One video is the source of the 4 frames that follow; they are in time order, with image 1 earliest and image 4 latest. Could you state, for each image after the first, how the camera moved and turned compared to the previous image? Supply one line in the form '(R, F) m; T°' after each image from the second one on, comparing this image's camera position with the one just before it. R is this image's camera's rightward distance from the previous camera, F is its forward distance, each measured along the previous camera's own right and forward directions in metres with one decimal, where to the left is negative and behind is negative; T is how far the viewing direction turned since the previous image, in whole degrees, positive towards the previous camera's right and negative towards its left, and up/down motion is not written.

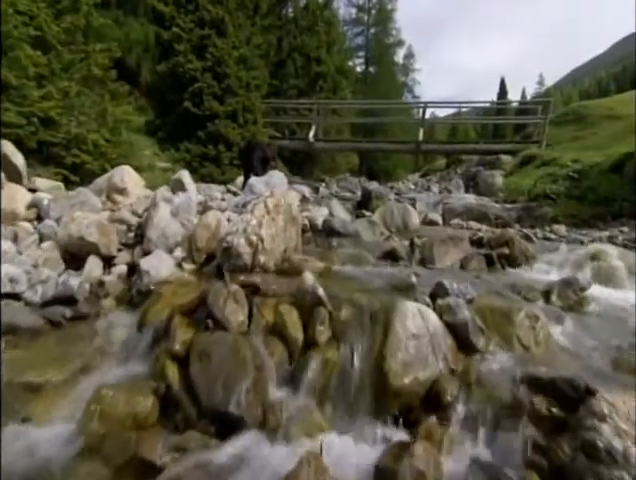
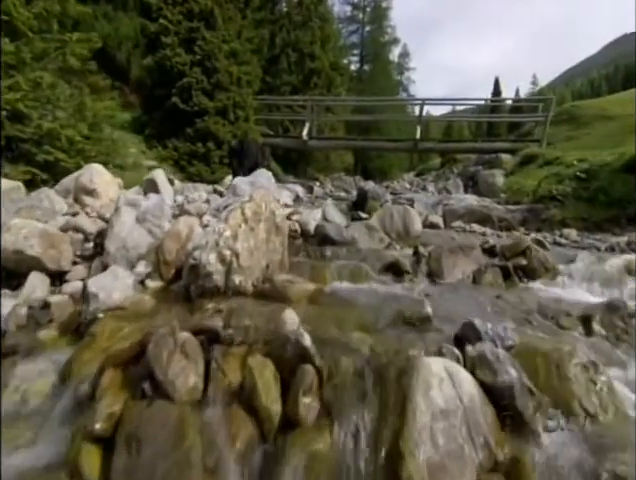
(+0.1, +1.2) m; +1°
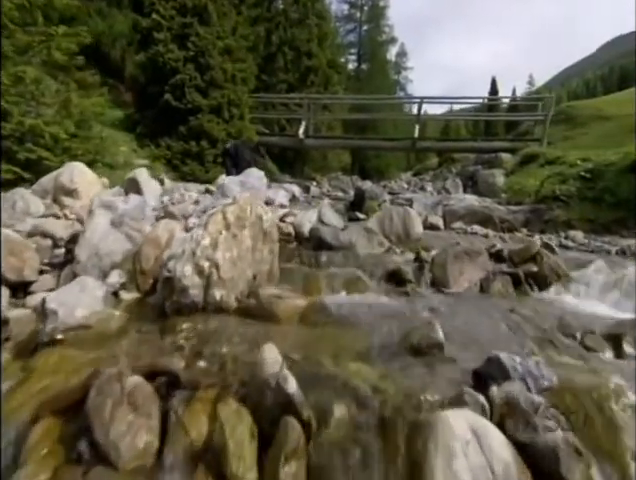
(+0.1, +0.7) m; 0°
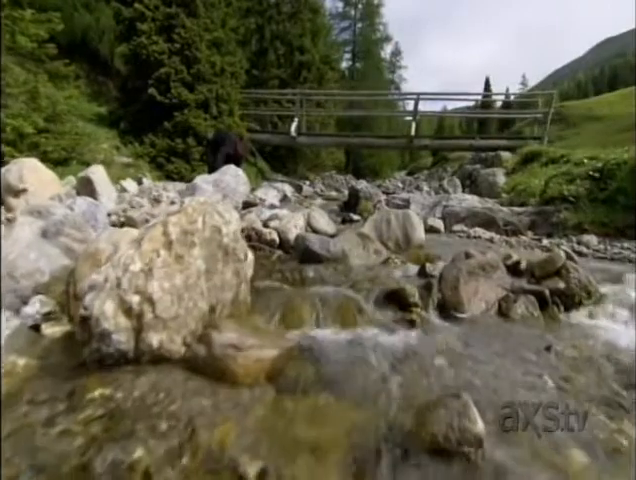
(+0.2, +1.3) m; +1°
